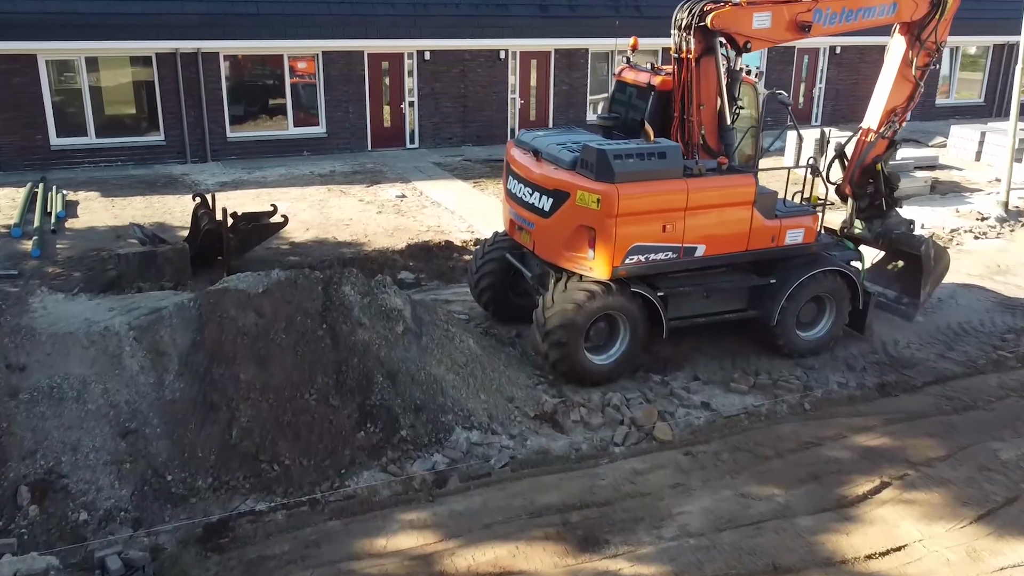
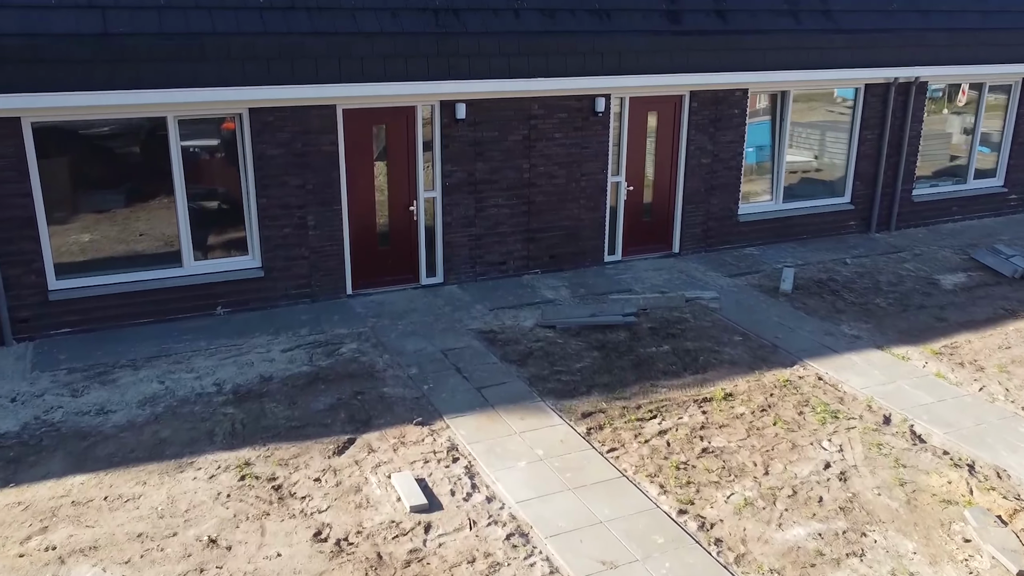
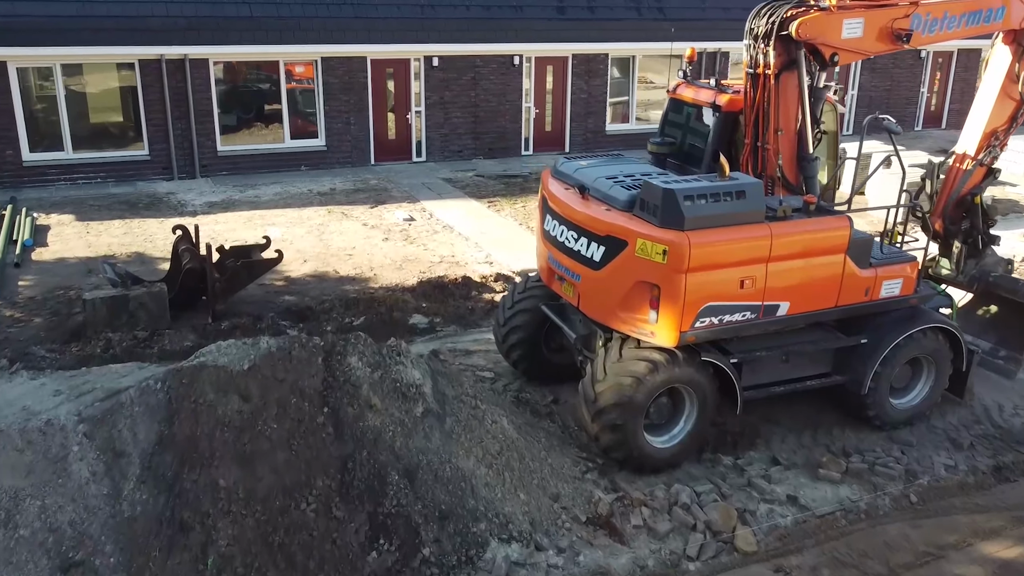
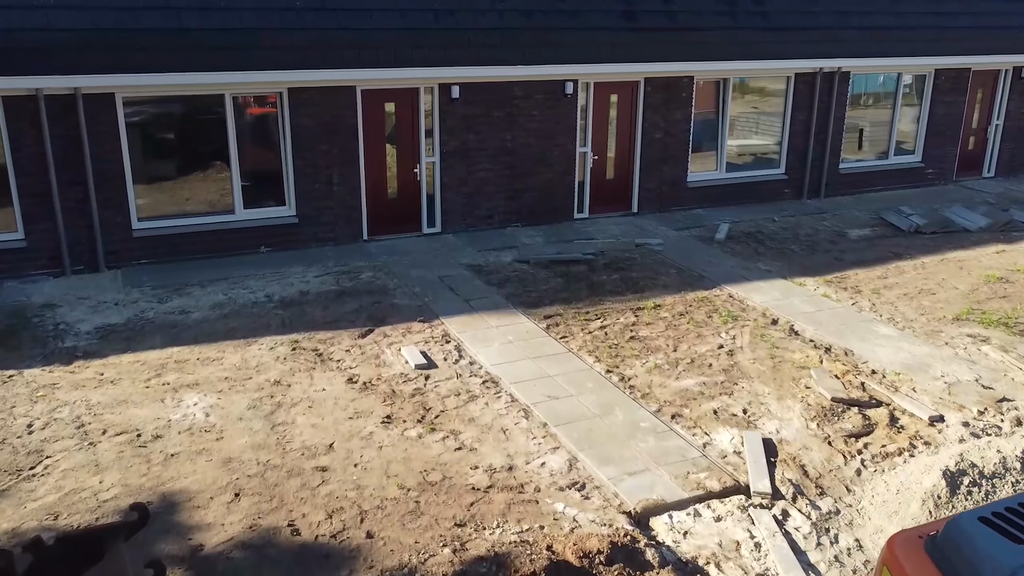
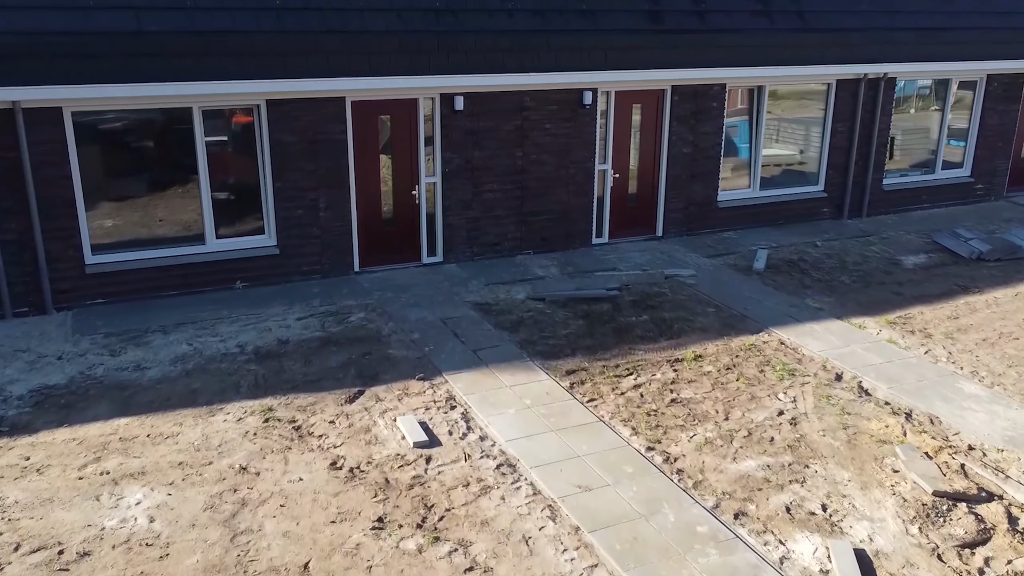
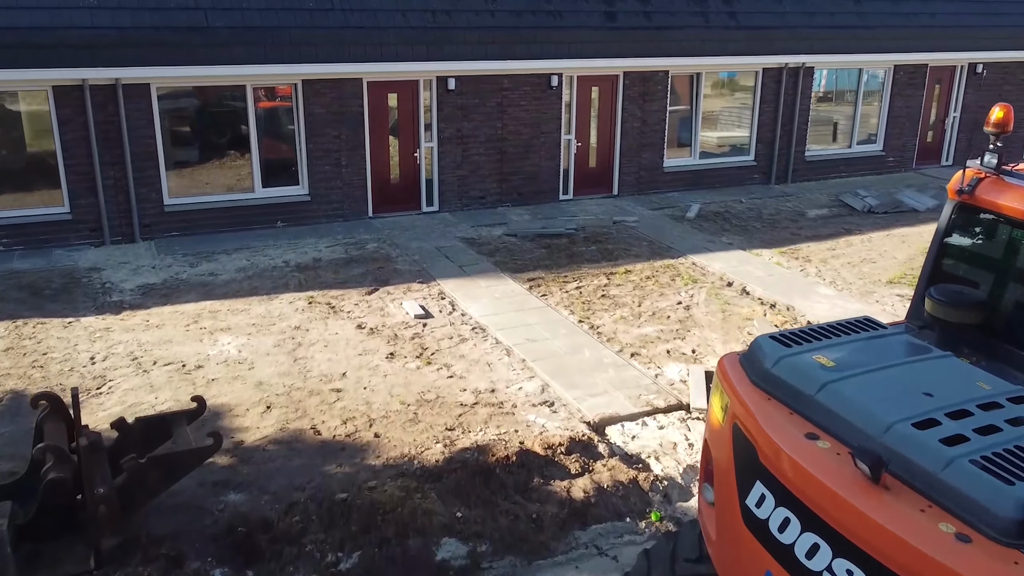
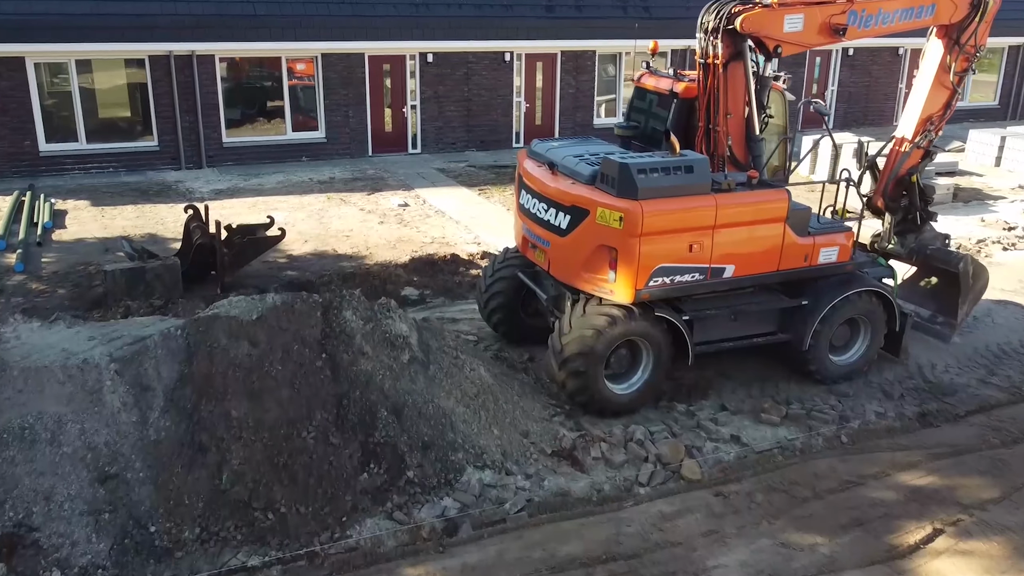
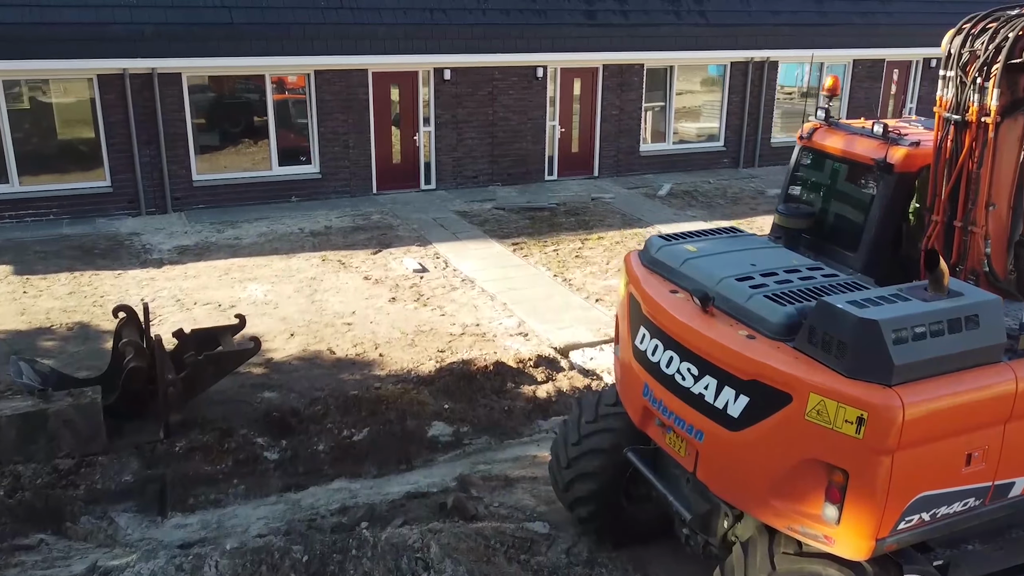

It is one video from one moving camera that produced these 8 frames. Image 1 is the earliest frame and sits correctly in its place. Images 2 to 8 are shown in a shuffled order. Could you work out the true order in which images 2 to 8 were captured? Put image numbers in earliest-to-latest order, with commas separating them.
7, 3, 8, 6, 4, 5, 2
